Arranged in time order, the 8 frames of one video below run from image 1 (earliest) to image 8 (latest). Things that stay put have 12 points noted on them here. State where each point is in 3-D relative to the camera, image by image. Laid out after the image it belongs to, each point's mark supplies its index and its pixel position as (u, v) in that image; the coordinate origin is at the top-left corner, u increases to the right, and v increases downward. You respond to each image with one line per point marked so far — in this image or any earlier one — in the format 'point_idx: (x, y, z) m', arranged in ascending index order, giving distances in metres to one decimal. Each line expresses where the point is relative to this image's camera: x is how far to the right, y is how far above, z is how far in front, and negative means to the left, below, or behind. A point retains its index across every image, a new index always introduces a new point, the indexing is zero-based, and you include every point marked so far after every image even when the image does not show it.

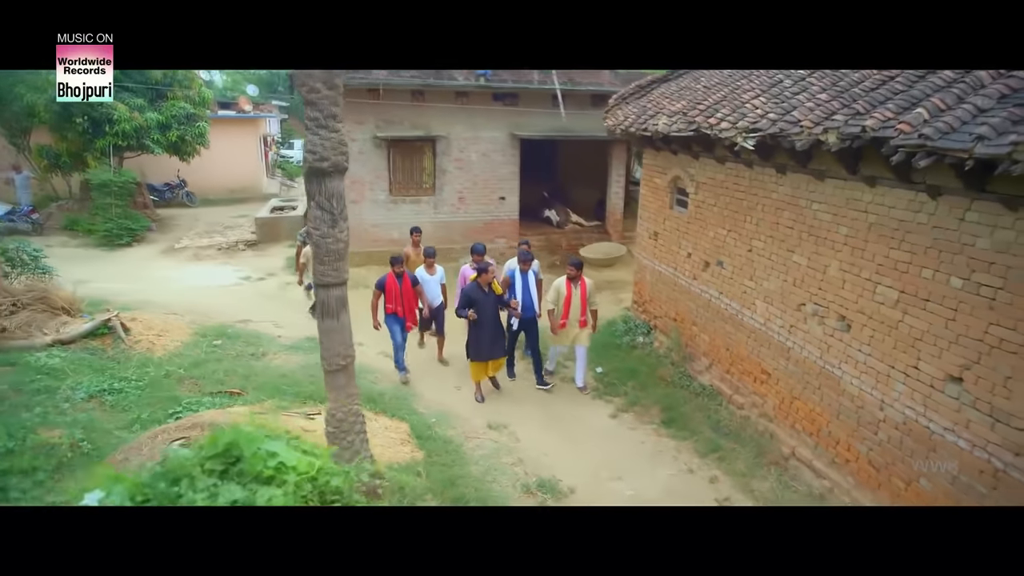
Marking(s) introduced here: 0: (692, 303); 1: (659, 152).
0: (+2.2, -0.2, +7.5) m
1: (+1.9, +1.8, +8.2) m
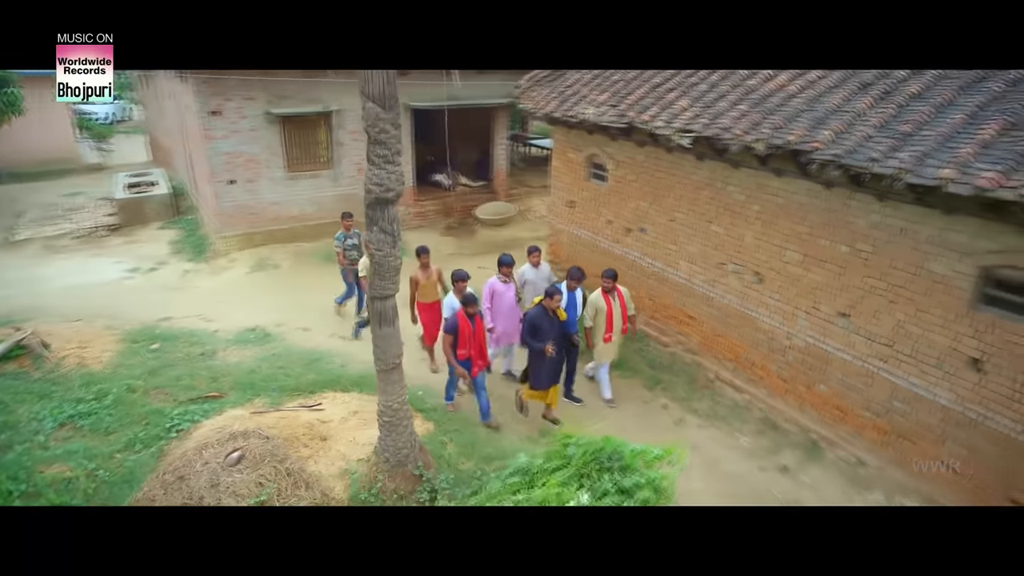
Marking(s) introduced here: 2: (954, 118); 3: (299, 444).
0: (+1.4, +0.4, +8.9) m
1: (+0.8, +2.3, +9.3) m
2: (+3.7, +1.4, +5.1) m
3: (-2.0, -1.5, +5.9) m
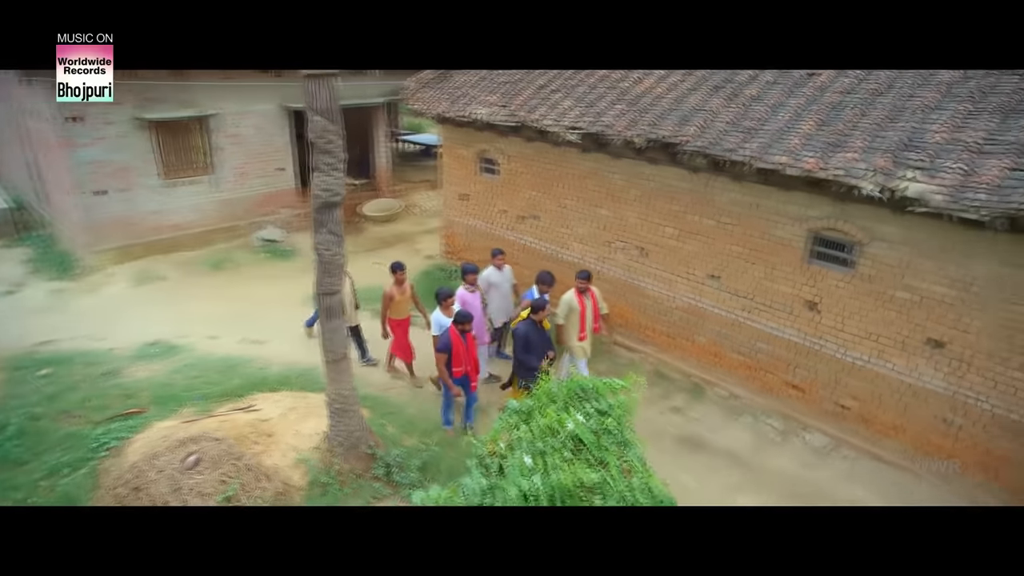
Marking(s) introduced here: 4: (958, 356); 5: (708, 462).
0: (0.0, +0.6, +9.8) m
1: (-0.9, +2.5, +10.0) m
2: (+2.9, +1.8, +6.5) m
3: (-2.6, -1.5, +6.1) m
4: (+4.2, -0.6, +5.8) m
5: (+2.0, -1.8, +6.5) m
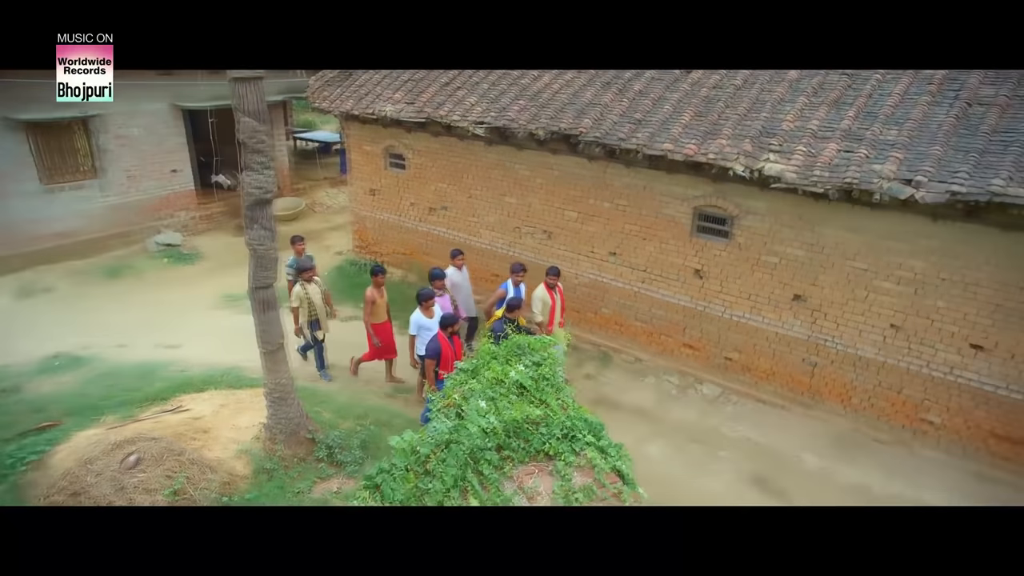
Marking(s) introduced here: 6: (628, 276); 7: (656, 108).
0: (-1.5, +0.8, +10.2) m
1: (-2.4, +2.6, +10.2) m
2: (+1.8, +2.1, +7.4) m
3: (-3.2, -1.5, +6.2) m
4: (+3.4, -0.2, +7.0) m
5: (+1.2, -1.5, +7.3) m
6: (+1.5, +0.1, +8.2) m
7: (+1.7, +2.2, +7.5) m
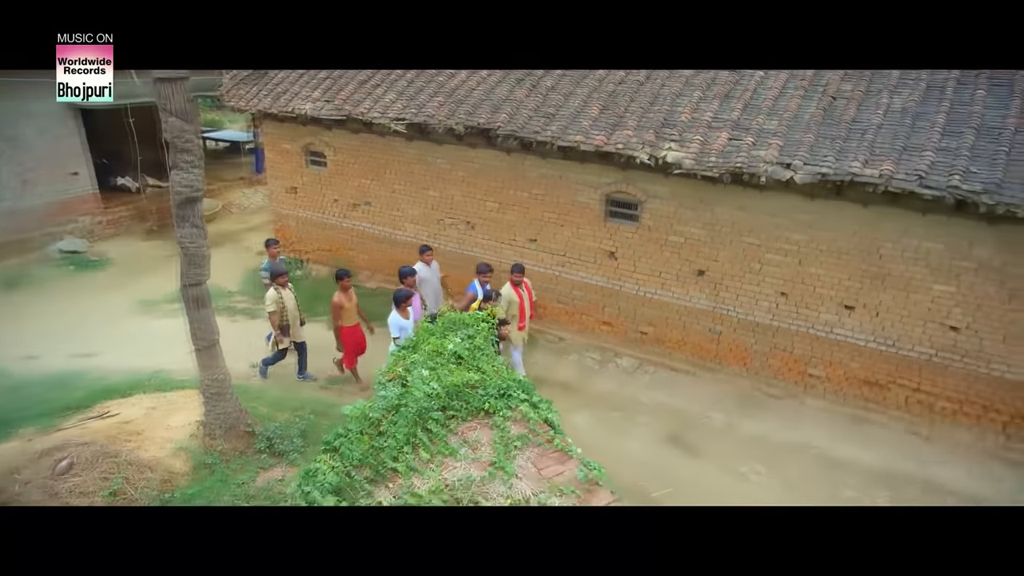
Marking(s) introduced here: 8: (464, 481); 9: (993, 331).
0: (-2.8, +0.9, +10.3) m
1: (-3.8, +2.7, +10.2) m
2: (+0.8, +2.4, +8.0) m
3: (-3.9, -1.5, +6.2) m
4: (+2.5, +0.1, +7.8) m
5: (+0.4, -1.3, +7.9) m
6: (+0.5, +0.4, +8.7) m
7: (+0.7, +2.4, +8.1) m
8: (-0.3, -1.2, +4.2) m
9: (+5.1, -0.5, +6.6) m
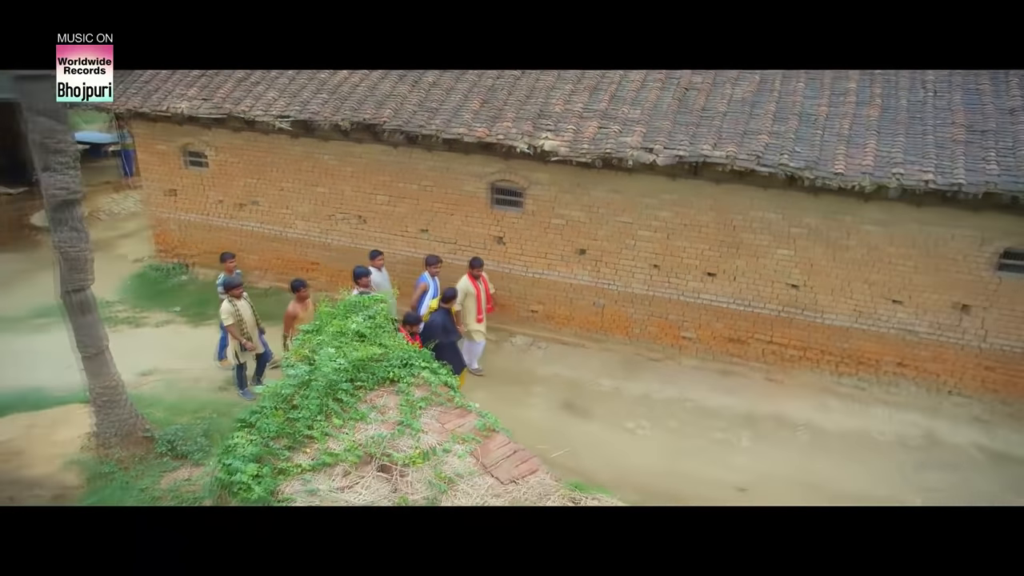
0: (-4.5, +0.9, +10.2) m
1: (-5.6, +2.6, +9.8) m
2: (-0.7, +2.6, +8.4) m
3: (-4.8, -1.6, +5.9) m
4: (+1.1, +0.4, +8.5) m
5: (-0.9, -1.1, +8.3) m
6: (-1.0, +0.6, +9.1) m
7: (-0.9, +2.6, +8.5) m
8: (-1.0, -1.1, +4.5) m
9: (+3.9, 0.0, +7.8) m
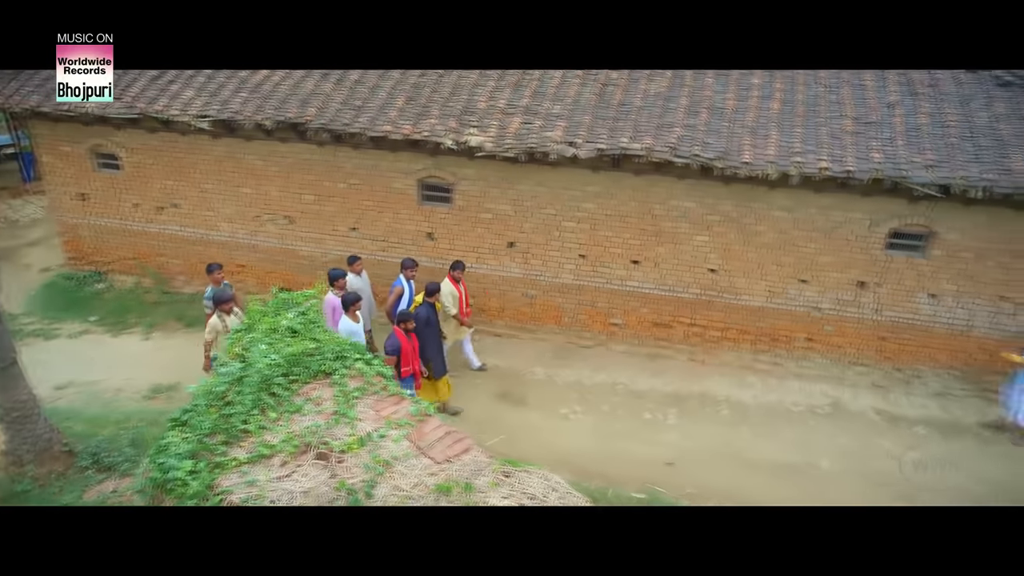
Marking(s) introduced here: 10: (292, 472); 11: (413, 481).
0: (-5.7, +0.8, +9.8) m
1: (-6.8, +2.4, +9.4) m
2: (-1.8, +2.6, +8.5) m
3: (-5.4, -1.7, +5.6) m
4: (+0.2, +0.5, +8.7) m
5: (-1.8, -1.1, +8.3) m
6: (-2.1, +0.6, +9.1) m
7: (-1.9, +2.6, +8.5) m
8: (-1.5, -1.0, +4.6) m
9: (+3.0, +0.3, +8.3) m
10: (-1.5, -1.3, +4.3) m
11: (-0.7, -1.3, +4.2) m
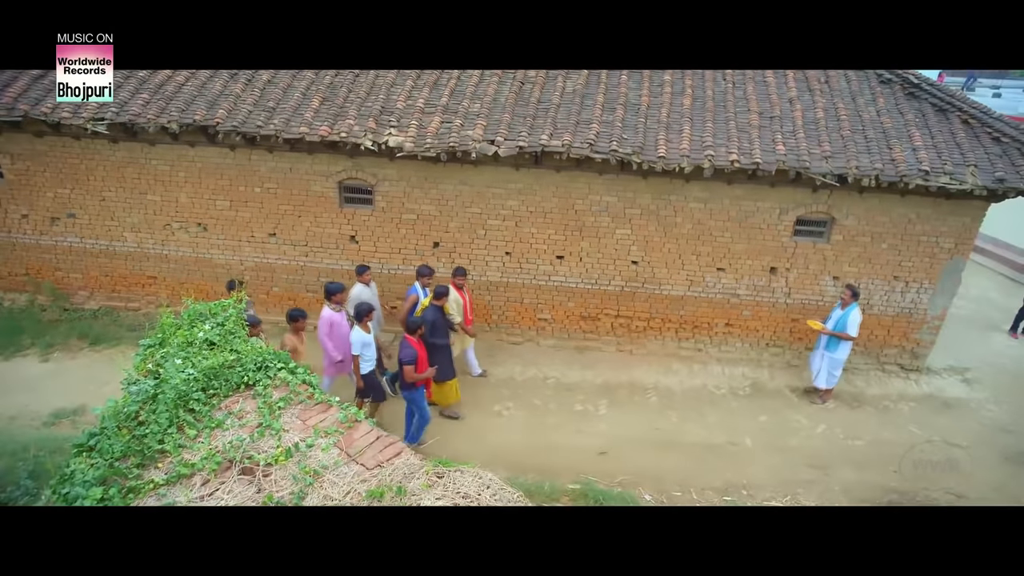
0: (-6.8, +0.5, +9.1) m
1: (-7.9, +2.1, +8.6) m
2: (-2.8, +2.5, +8.2) m
3: (-5.9, -2.0, +5.0) m
4: (-0.9, +0.5, +8.7) m
5: (-2.7, -1.2, +8.1) m
6: (-3.1, +0.5, +8.8) m
7: (-3.0, +2.5, +8.2) m
8: (-1.9, -1.1, +4.4) m
9: (+2.0, +0.4, +8.6) m
10: (-1.9, -1.3, +4.1) m
11: (-1.1, -1.3, +4.1) m
